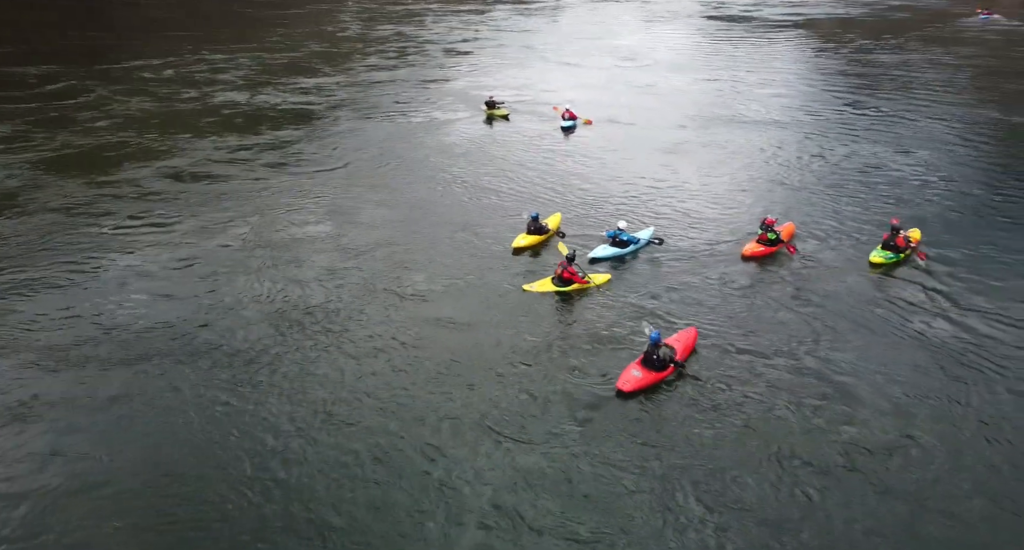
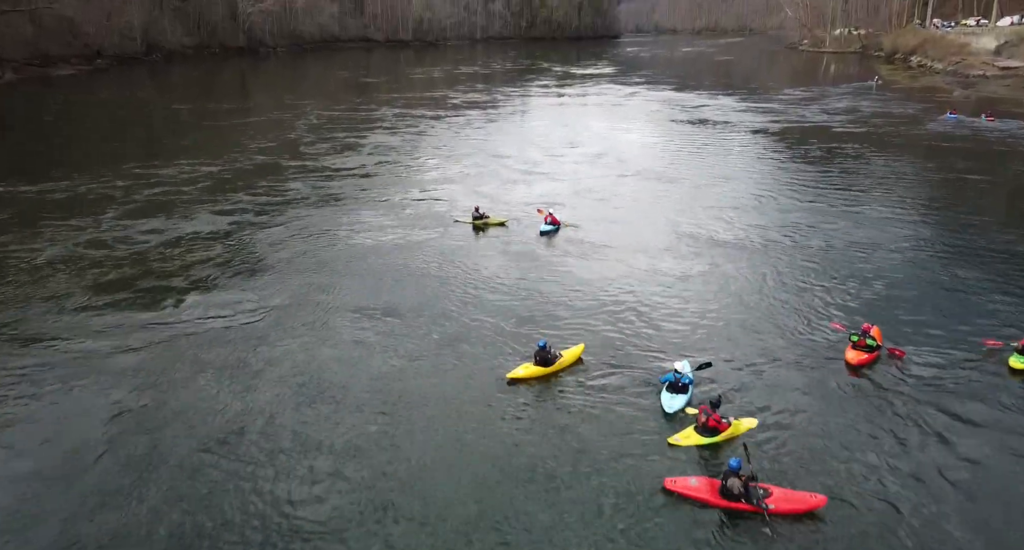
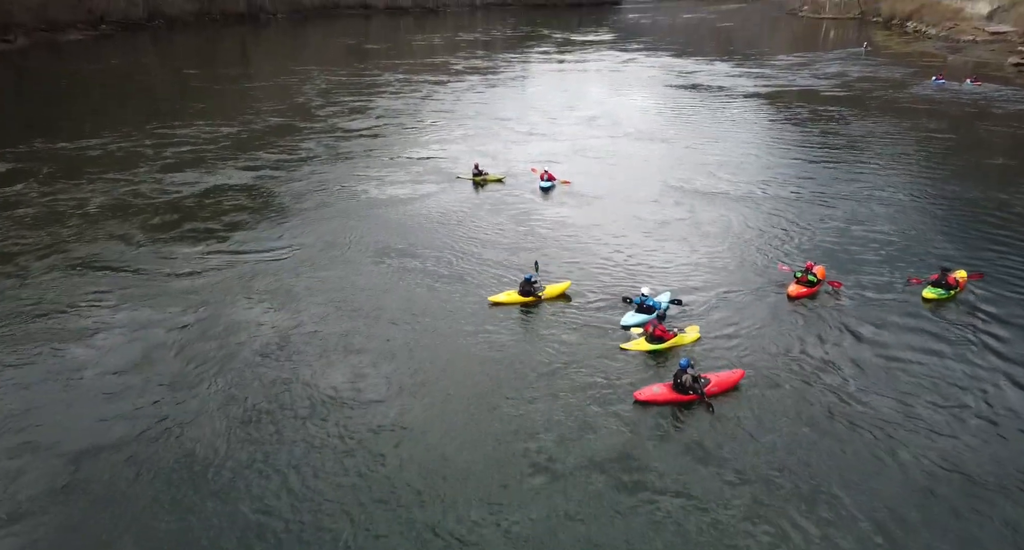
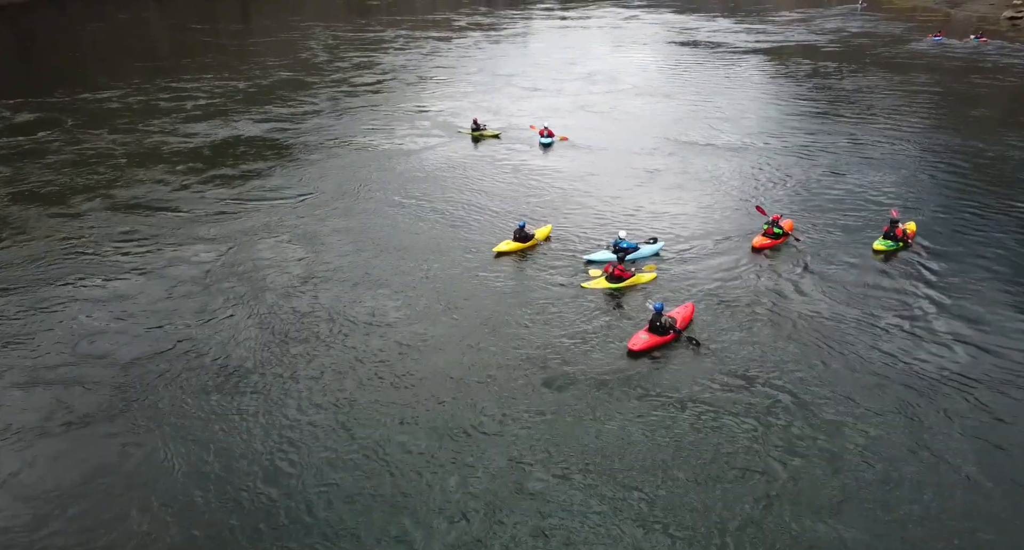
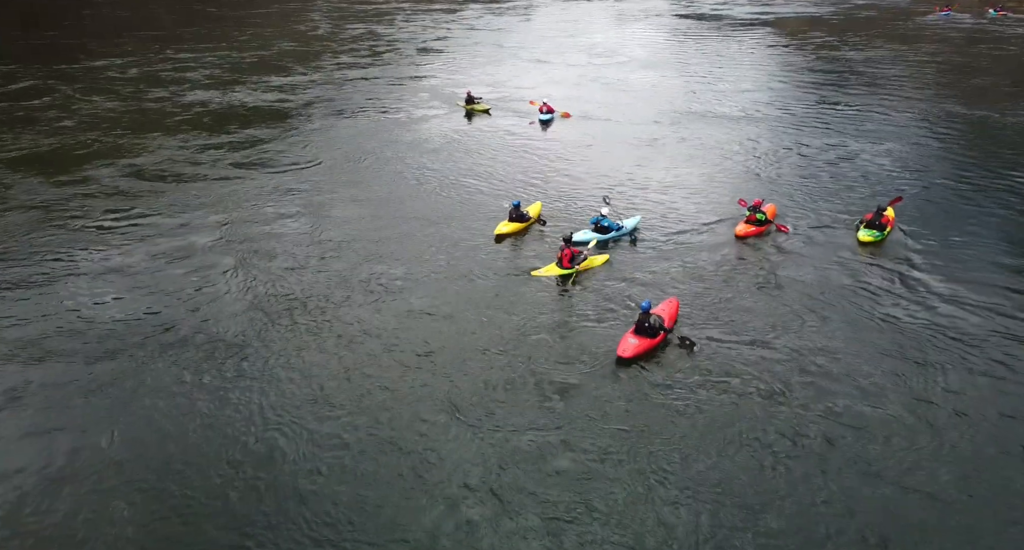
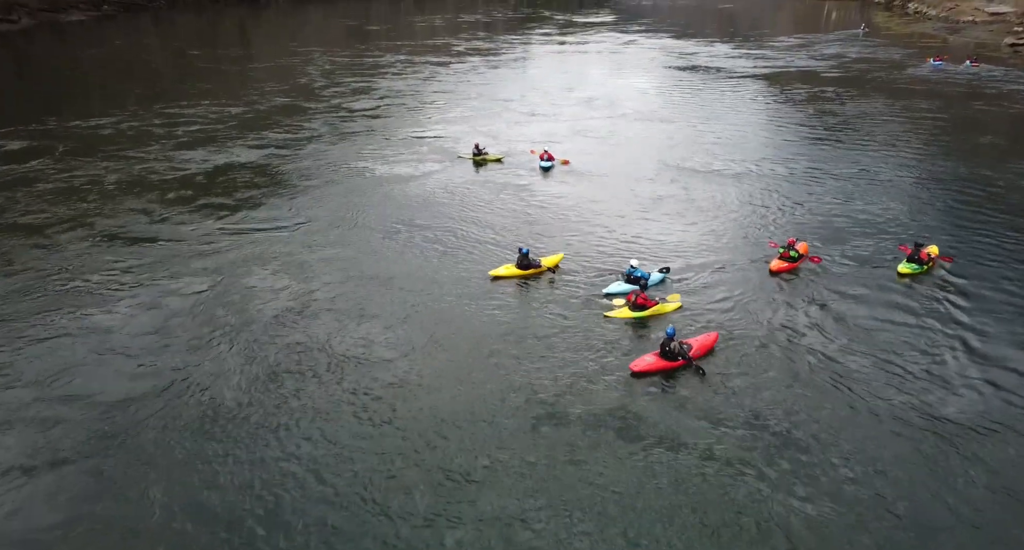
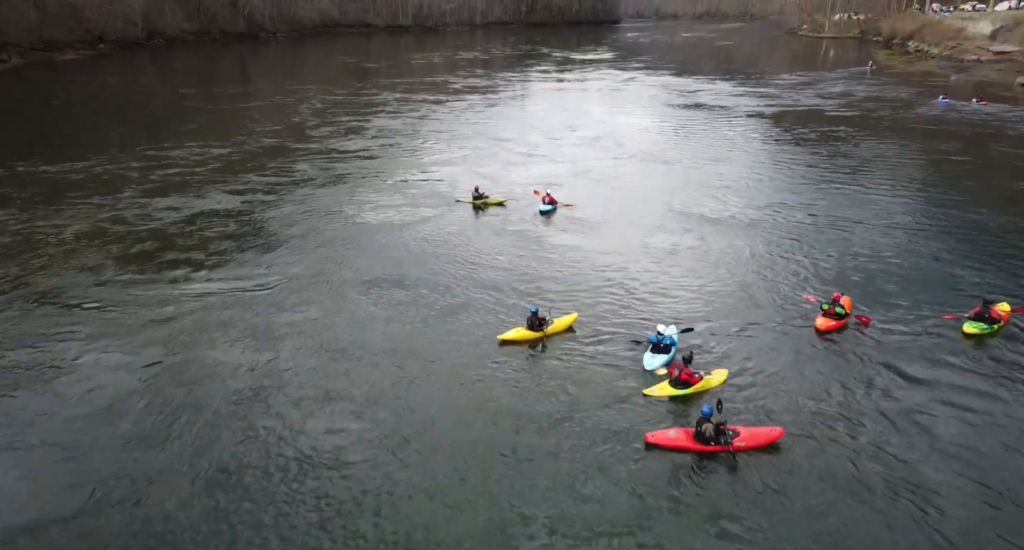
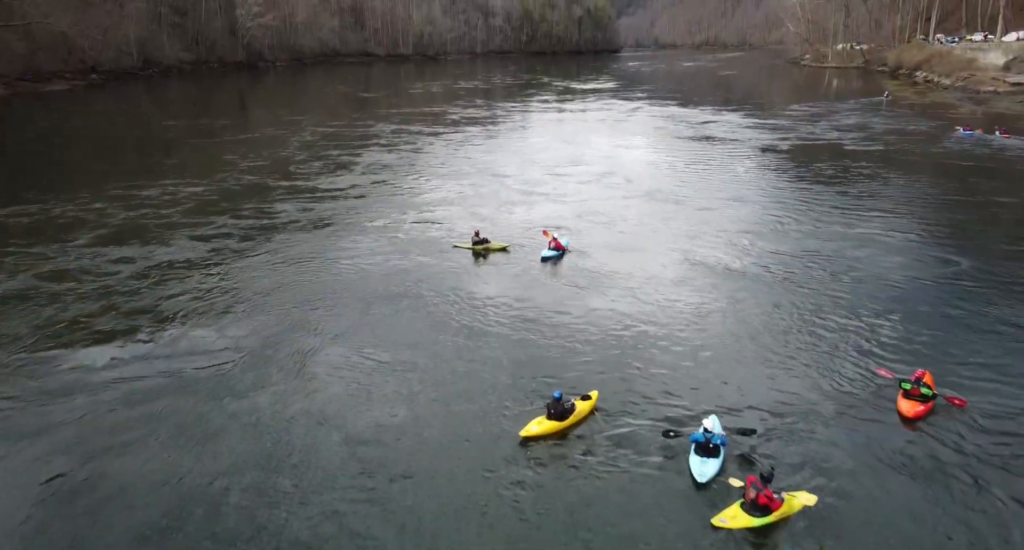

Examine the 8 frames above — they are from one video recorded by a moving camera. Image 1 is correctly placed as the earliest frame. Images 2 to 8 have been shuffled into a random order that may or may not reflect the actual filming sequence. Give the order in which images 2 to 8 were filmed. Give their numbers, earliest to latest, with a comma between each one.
5, 4, 6, 3, 7, 2, 8
